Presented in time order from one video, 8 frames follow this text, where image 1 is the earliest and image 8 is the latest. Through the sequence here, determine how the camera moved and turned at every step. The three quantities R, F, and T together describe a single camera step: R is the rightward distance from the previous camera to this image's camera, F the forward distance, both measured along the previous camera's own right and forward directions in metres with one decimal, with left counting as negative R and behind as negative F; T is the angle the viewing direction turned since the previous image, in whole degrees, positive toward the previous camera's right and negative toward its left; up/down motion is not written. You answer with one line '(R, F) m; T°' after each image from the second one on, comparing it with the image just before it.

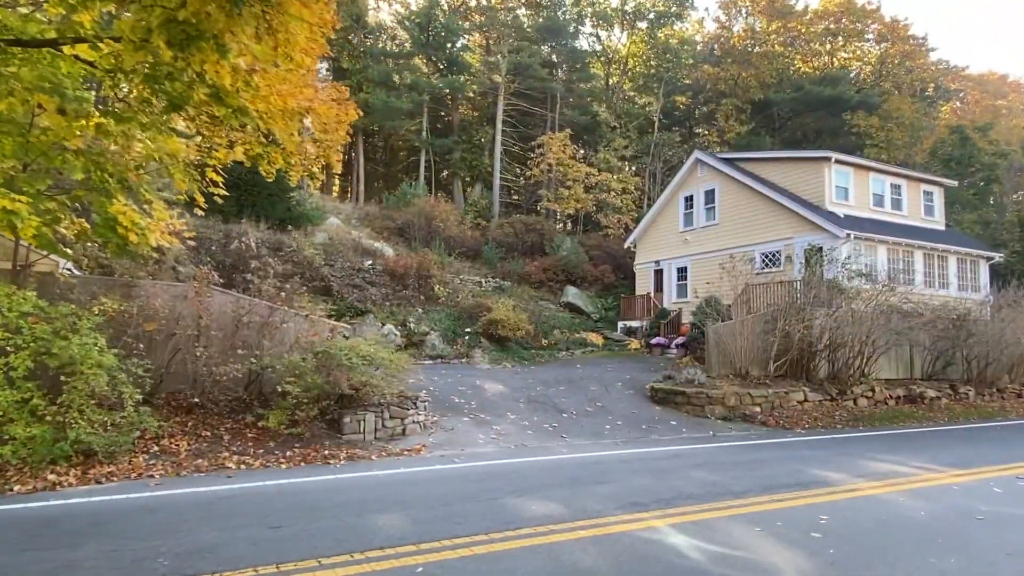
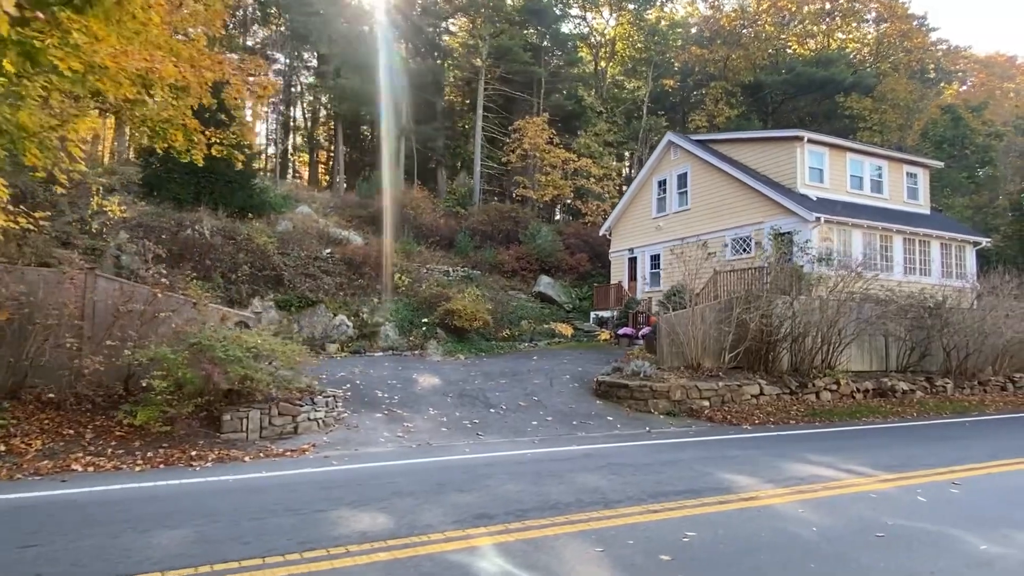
(+1.5, +0.8) m; -1°
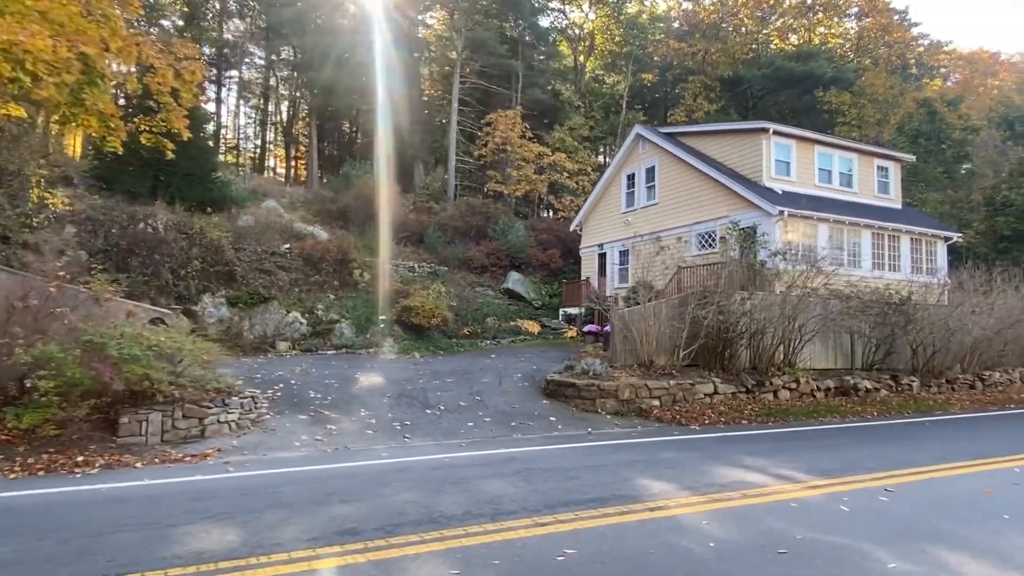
(+0.9, +0.5) m; +1°
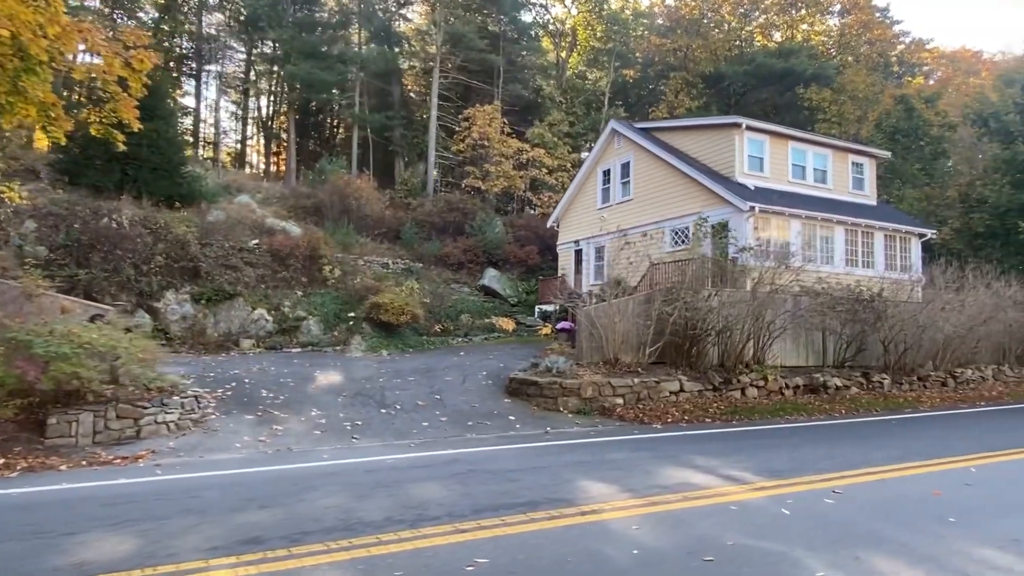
(+0.5, +0.3) m; +1°
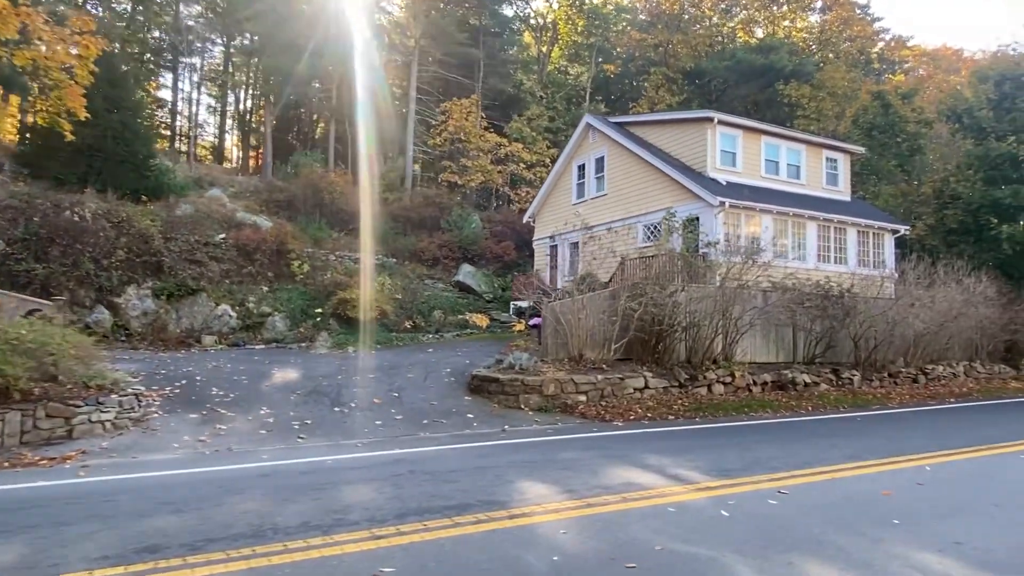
(+0.5, +0.2) m; +1°
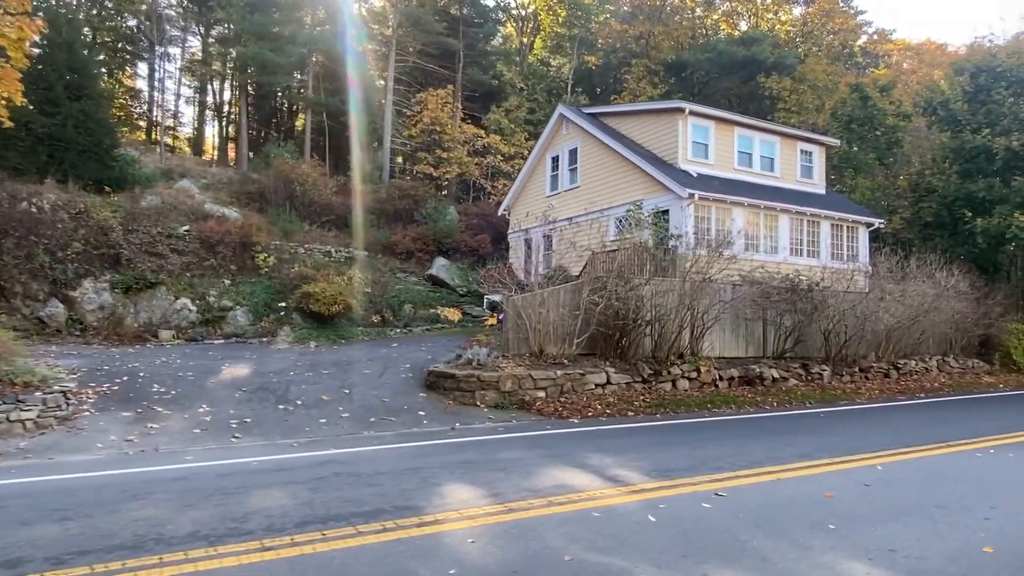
(+0.6, +0.3) m; +1°
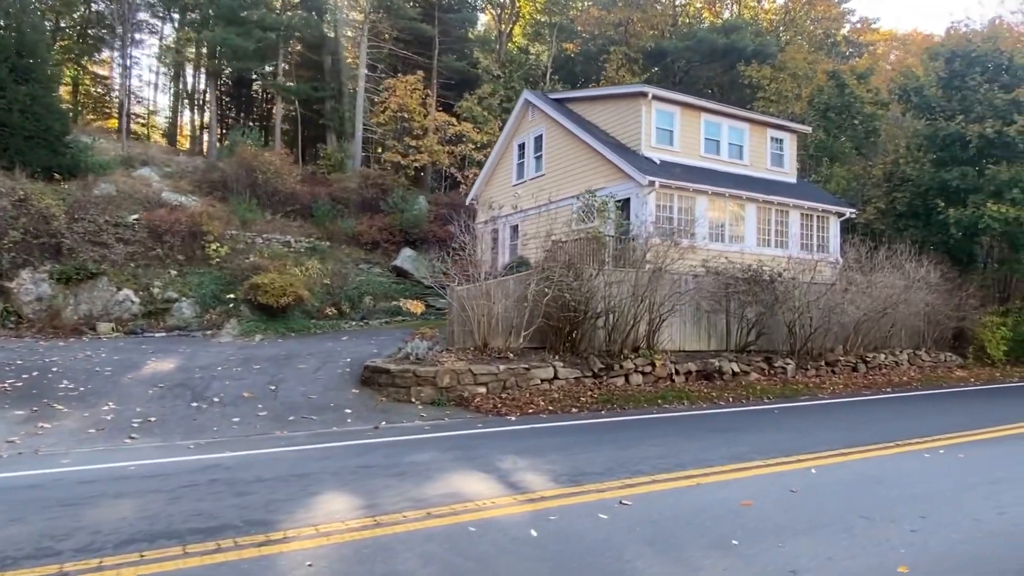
(+0.9, +0.6) m; +1°
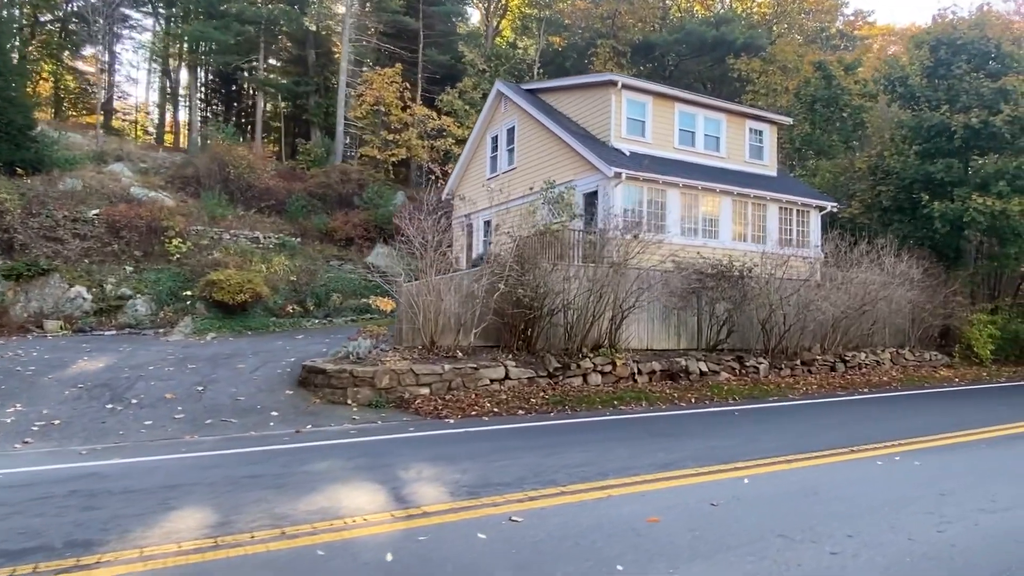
(+0.9, +0.5) m; 0°
